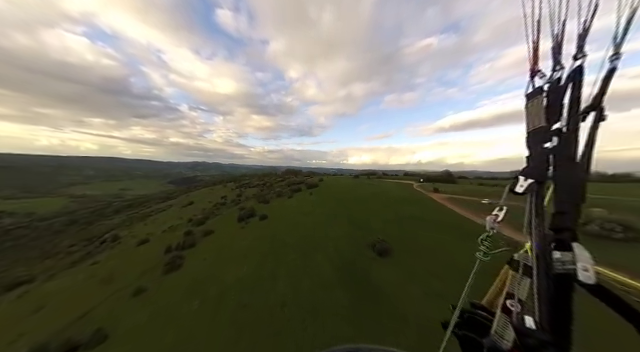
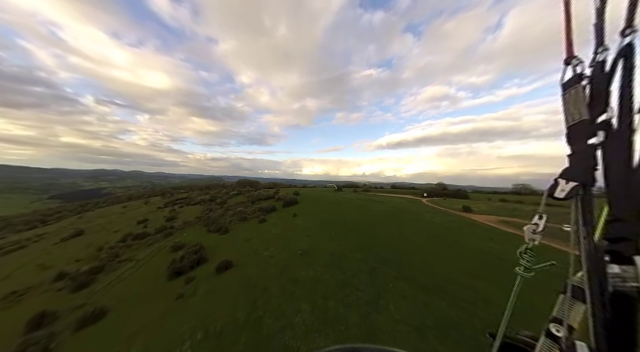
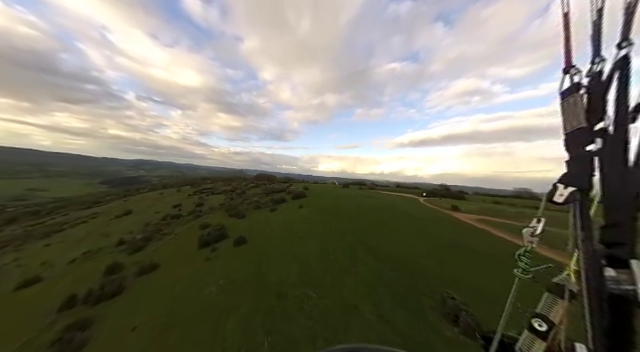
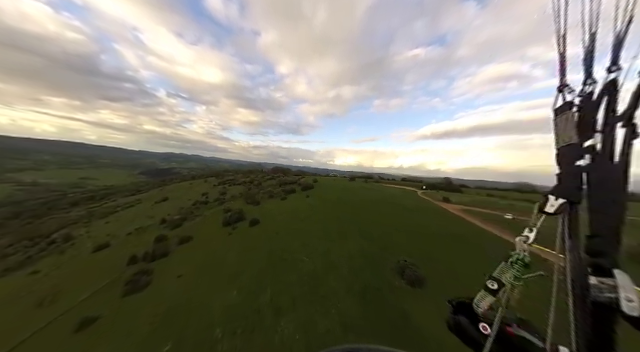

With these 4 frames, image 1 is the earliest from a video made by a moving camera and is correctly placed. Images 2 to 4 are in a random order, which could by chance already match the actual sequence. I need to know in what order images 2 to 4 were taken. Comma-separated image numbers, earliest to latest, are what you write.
4, 3, 2
